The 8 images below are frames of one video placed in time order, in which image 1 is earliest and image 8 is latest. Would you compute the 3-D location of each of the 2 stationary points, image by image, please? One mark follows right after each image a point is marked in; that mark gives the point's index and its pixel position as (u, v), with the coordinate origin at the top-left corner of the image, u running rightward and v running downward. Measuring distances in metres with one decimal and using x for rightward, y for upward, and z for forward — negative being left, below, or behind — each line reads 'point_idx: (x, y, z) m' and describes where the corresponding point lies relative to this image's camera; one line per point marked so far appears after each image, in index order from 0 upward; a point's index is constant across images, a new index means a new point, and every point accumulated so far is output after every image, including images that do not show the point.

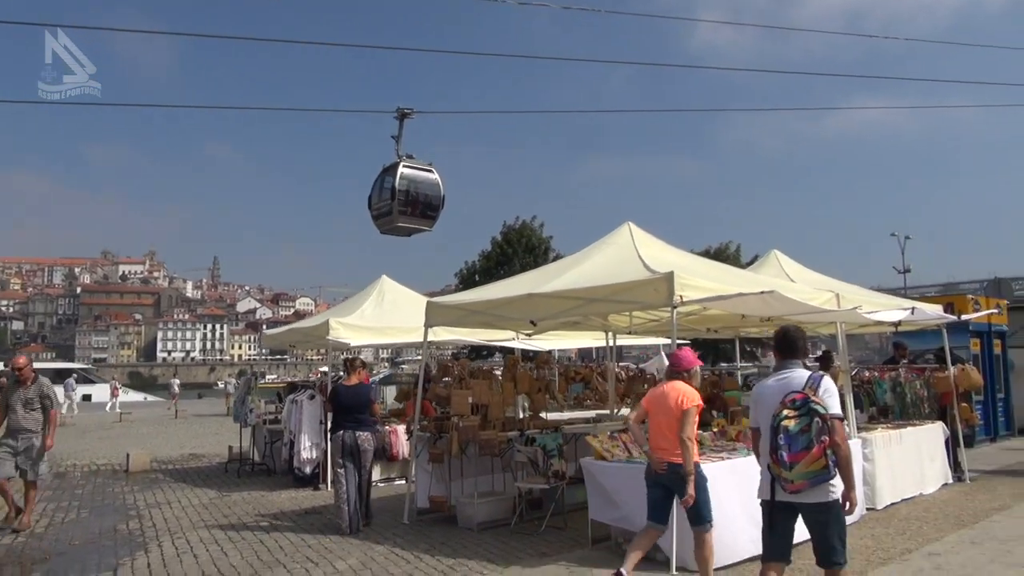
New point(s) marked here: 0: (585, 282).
0: (+0.7, +0.1, +7.4) m
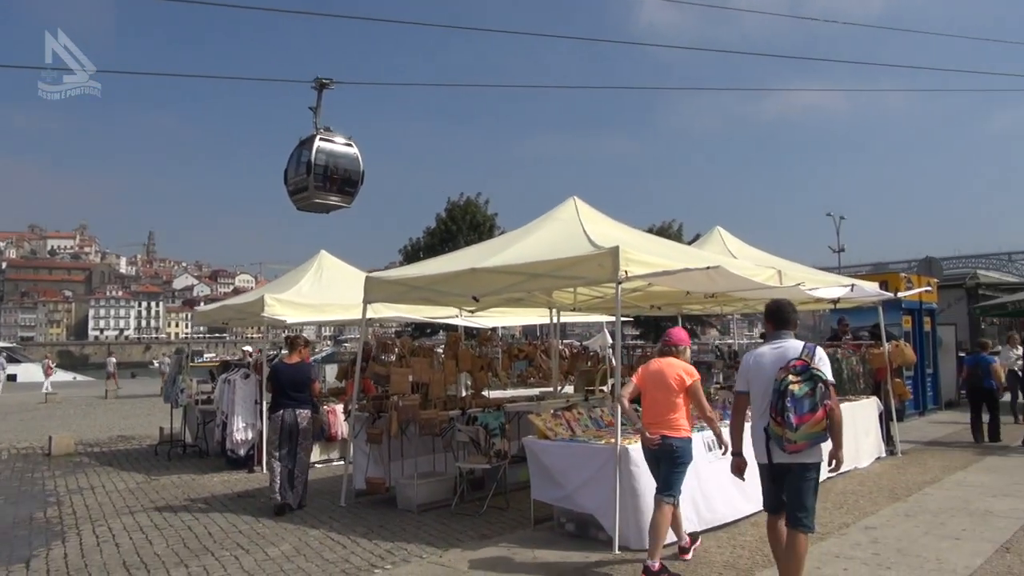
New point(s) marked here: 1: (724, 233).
0: (+0.2, +0.3, +7.3) m
1: (+3.0, +0.8, +11.0) m
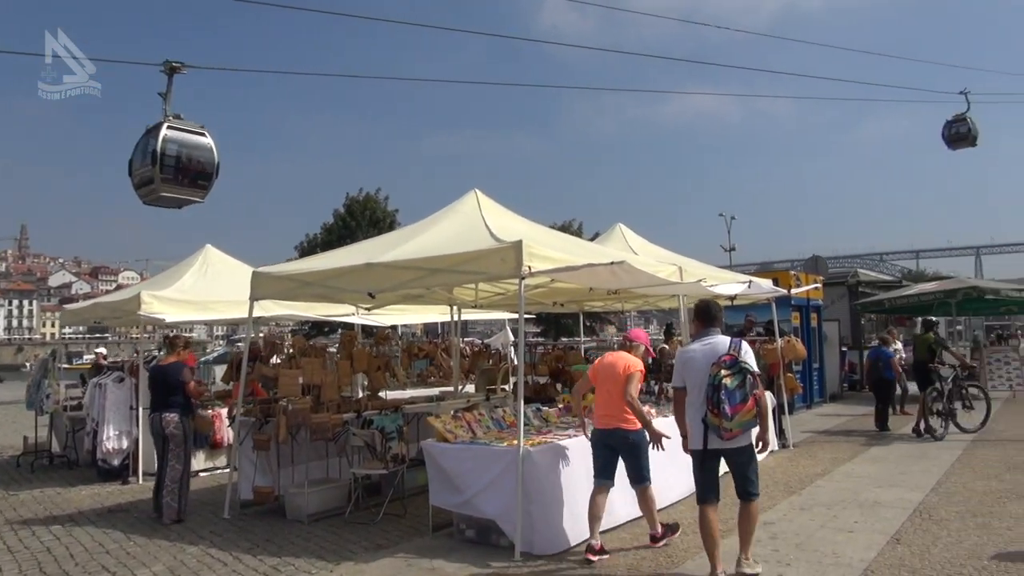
0: (-0.7, +0.3, +6.9) m
1: (+1.6, +0.8, +11.0) m
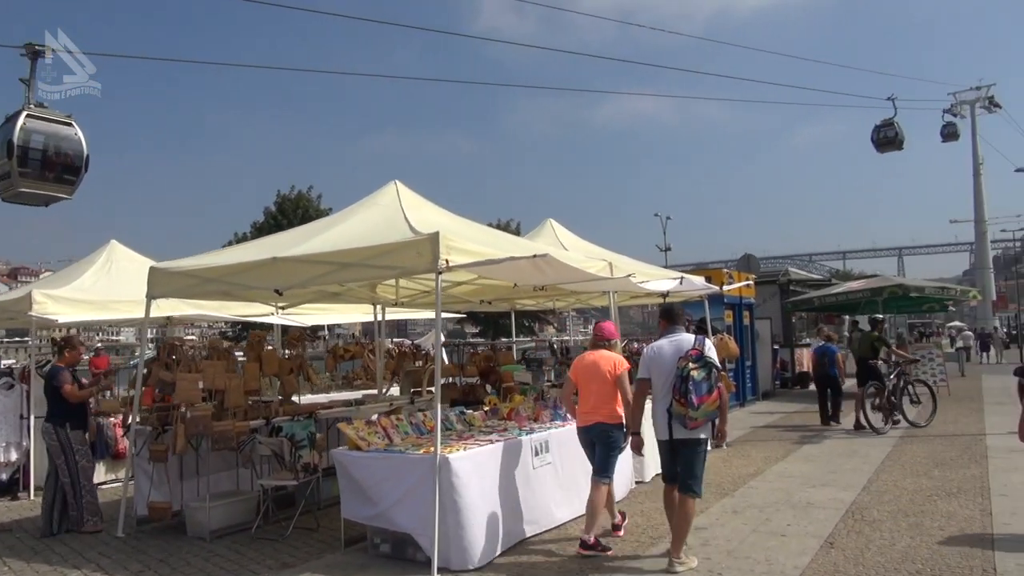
0: (-1.4, +0.3, +6.4) m
1: (+0.6, +0.8, +10.7) m
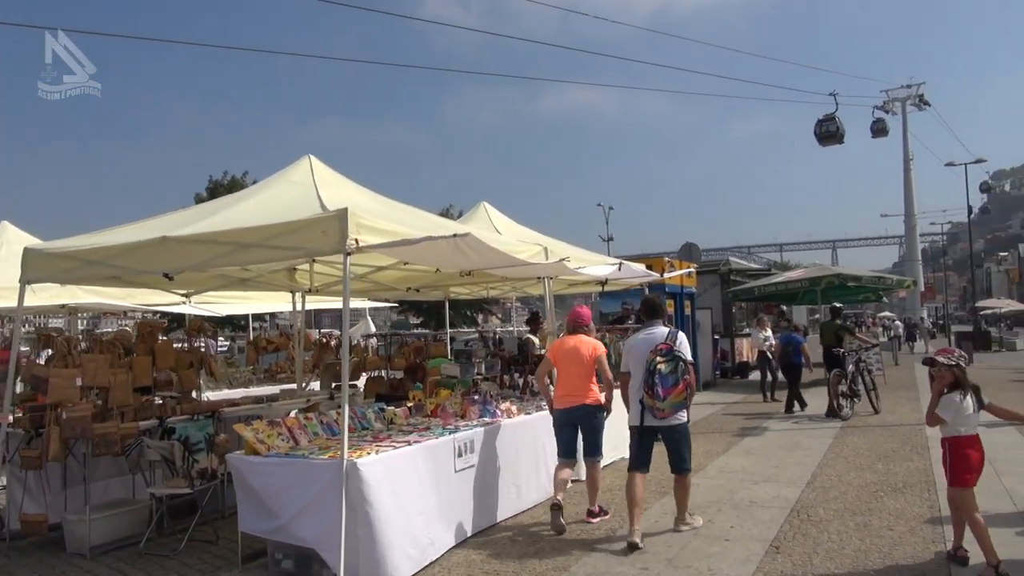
0: (-2.0, +0.5, +5.7) m
1: (-0.3, +1.0, +10.1) m
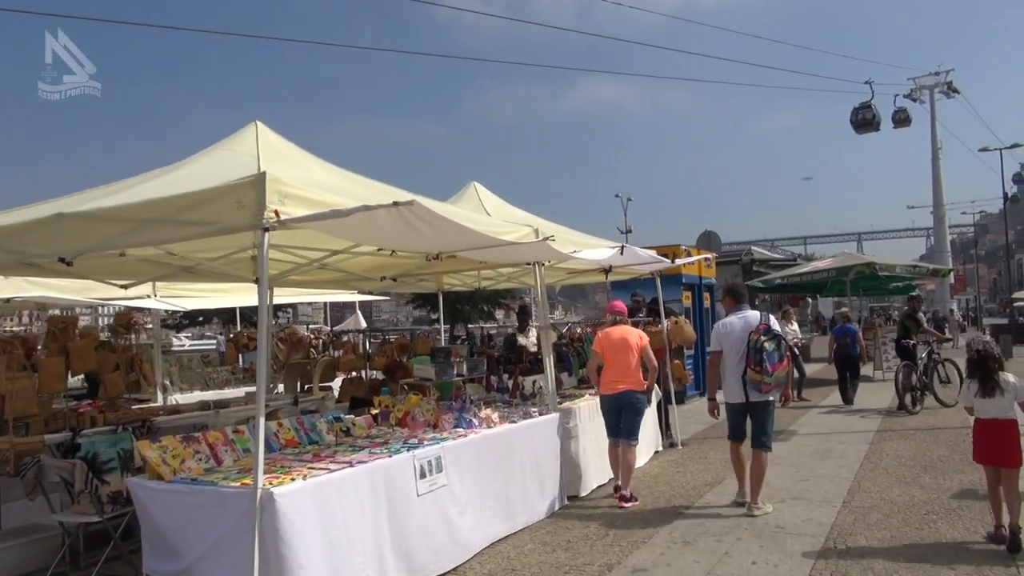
0: (-2.2, +0.5, +4.7) m
1: (-0.4, +1.1, +9.0) m
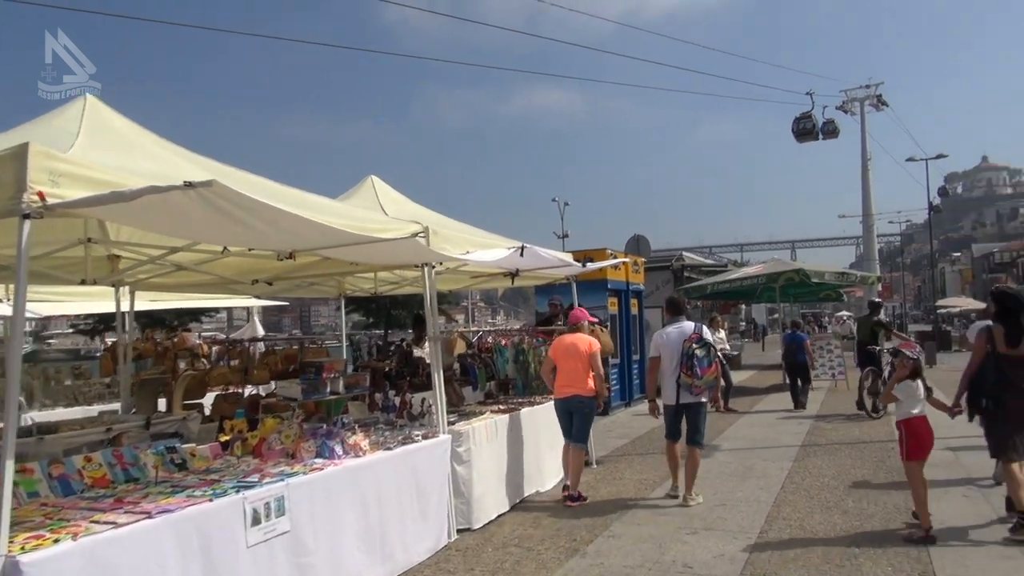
0: (-2.9, +0.5, +3.7) m
1: (-1.4, +1.1, +8.2) m
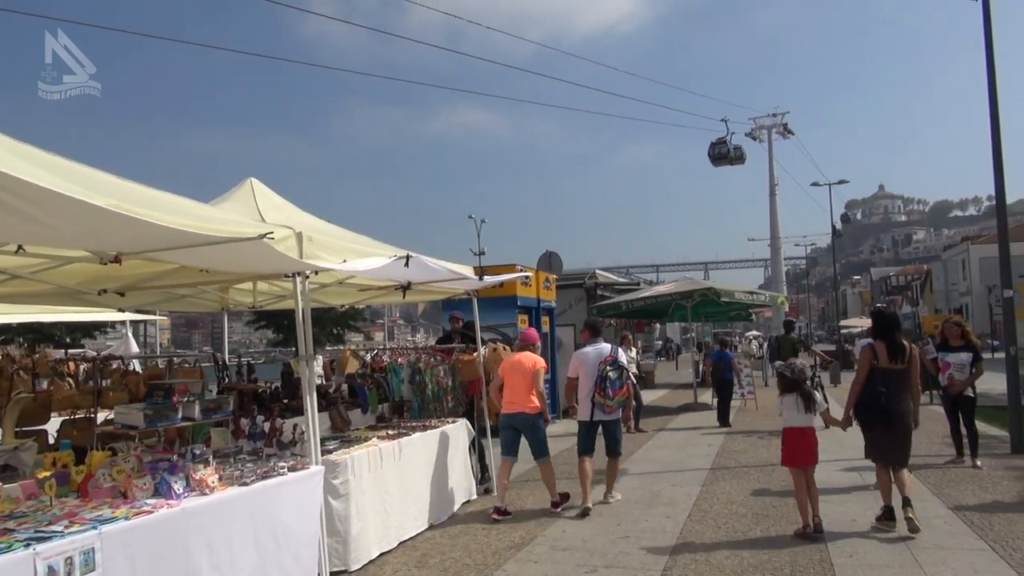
0: (-3.4, +0.5, +2.8) m
1: (-2.4, +1.0, +7.4) m
